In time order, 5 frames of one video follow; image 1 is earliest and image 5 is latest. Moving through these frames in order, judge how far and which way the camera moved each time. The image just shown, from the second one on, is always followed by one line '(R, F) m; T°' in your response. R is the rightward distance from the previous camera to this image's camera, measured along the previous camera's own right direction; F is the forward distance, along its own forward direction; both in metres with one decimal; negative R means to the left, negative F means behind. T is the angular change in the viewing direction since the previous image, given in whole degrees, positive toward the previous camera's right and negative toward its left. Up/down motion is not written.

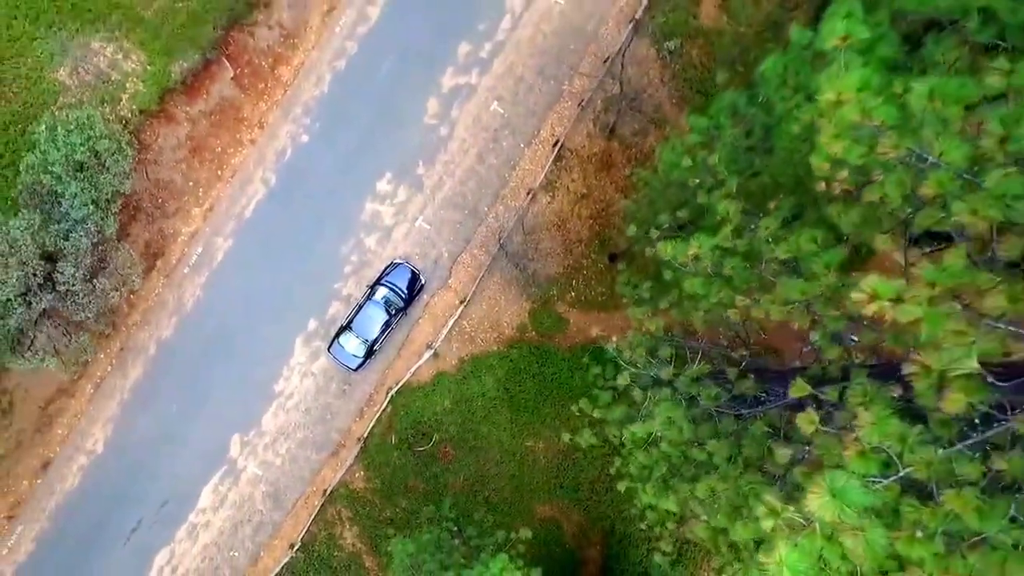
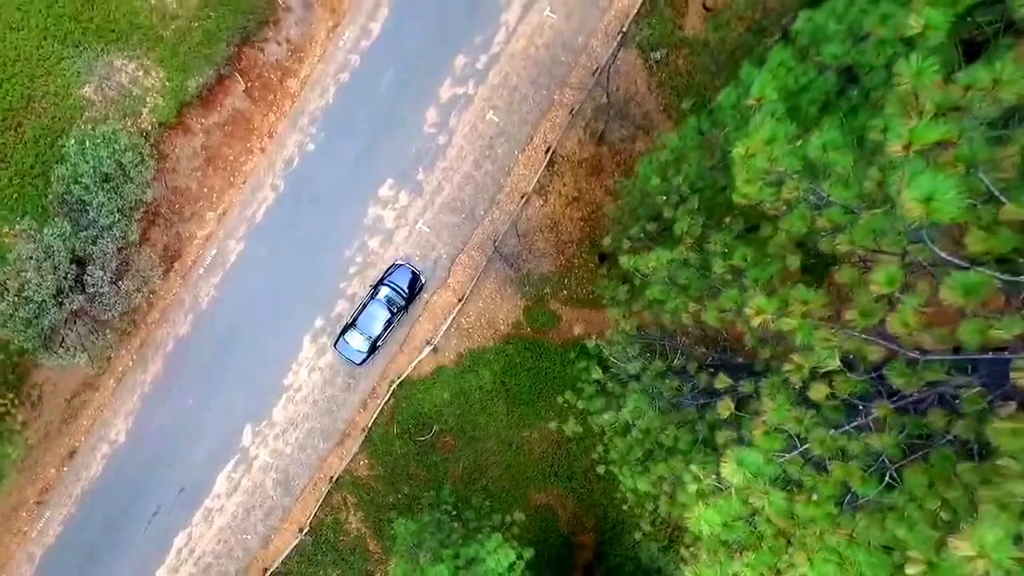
(+0.1, -1.0) m; 0°
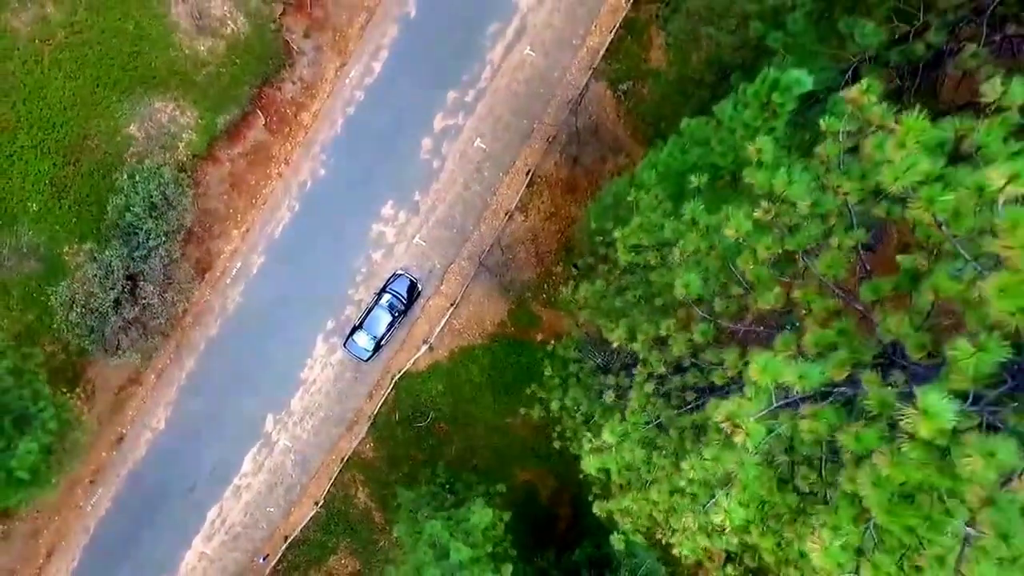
(+0.3, -2.5) m; 0°
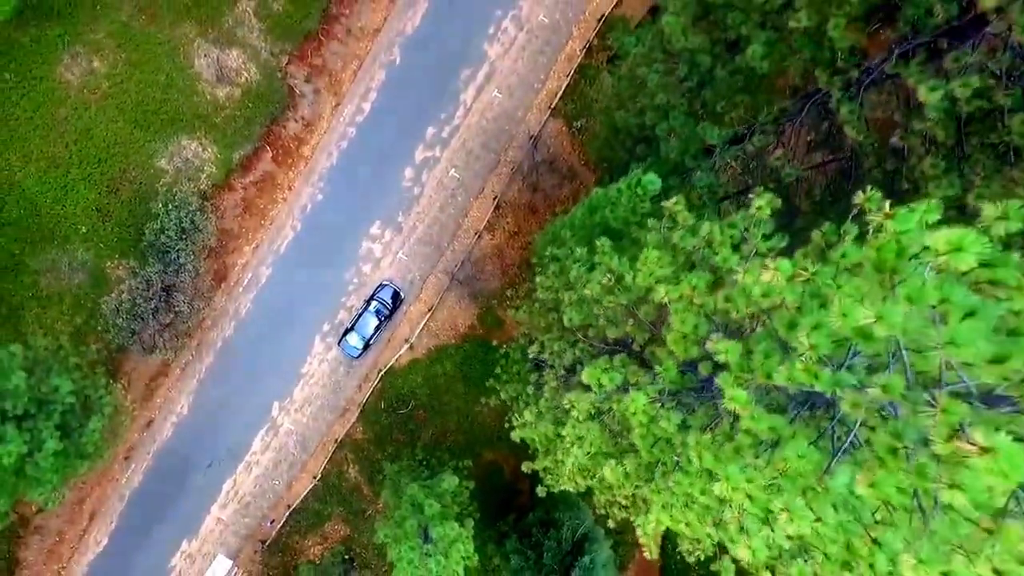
(+0.3, -3.4) m; +1°
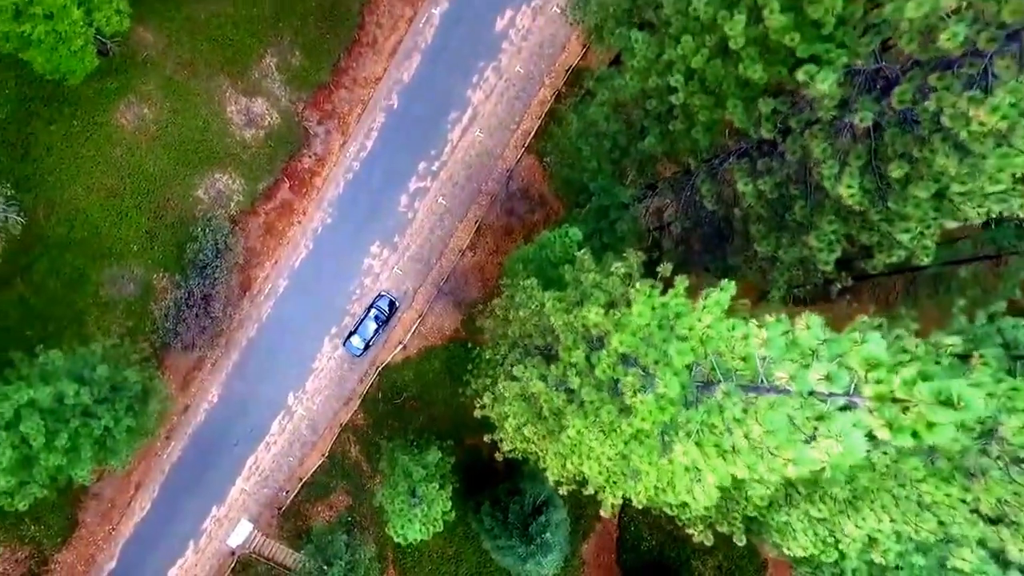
(+0.5, -4.1) m; 0°
